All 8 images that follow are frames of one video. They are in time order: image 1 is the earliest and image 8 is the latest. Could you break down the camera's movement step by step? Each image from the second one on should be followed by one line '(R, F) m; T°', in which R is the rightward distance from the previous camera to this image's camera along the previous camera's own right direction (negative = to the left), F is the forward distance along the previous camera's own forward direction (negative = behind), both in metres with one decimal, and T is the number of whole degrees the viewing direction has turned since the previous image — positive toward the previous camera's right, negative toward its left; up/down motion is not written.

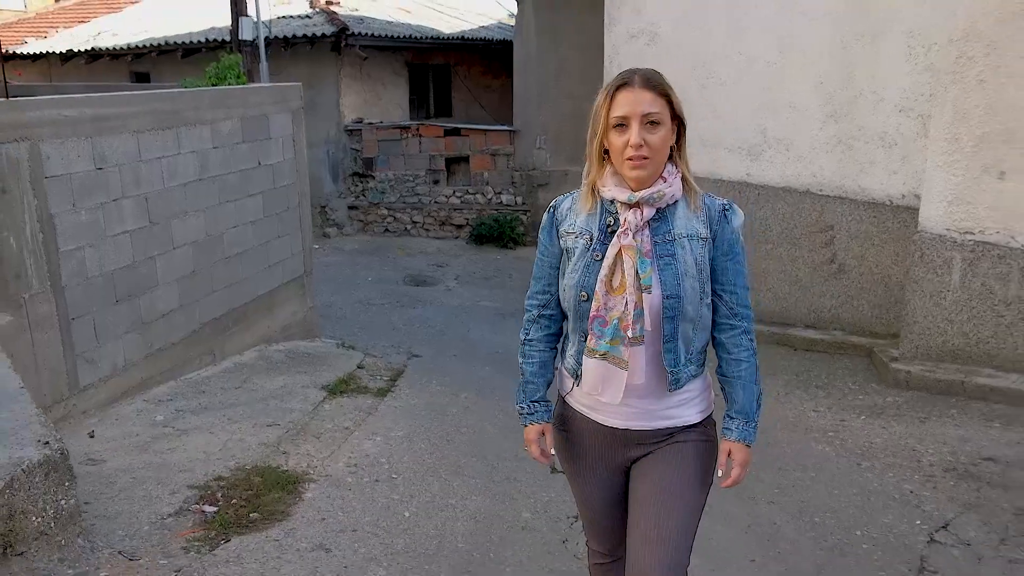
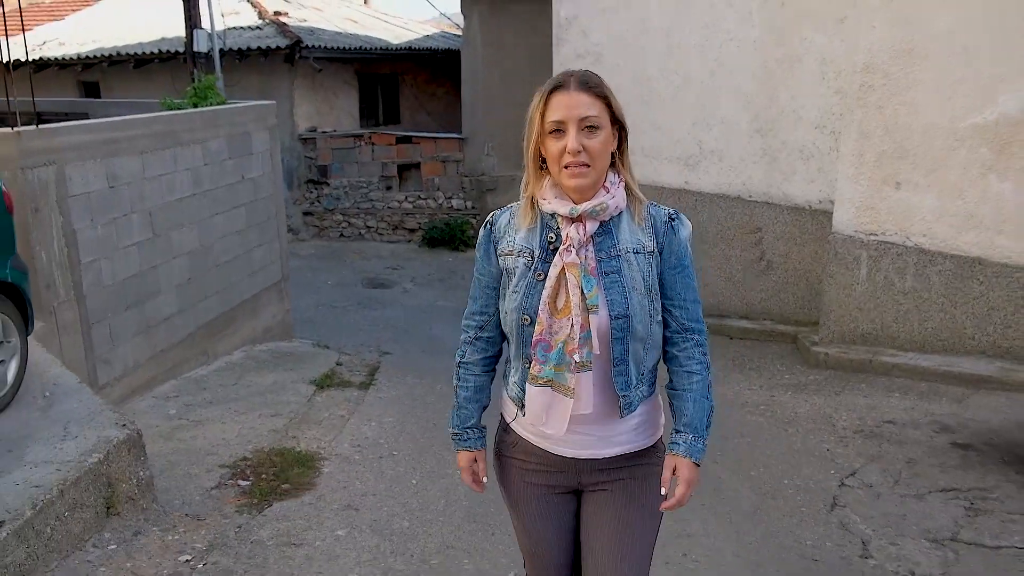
(-0.2, -0.6) m; +4°
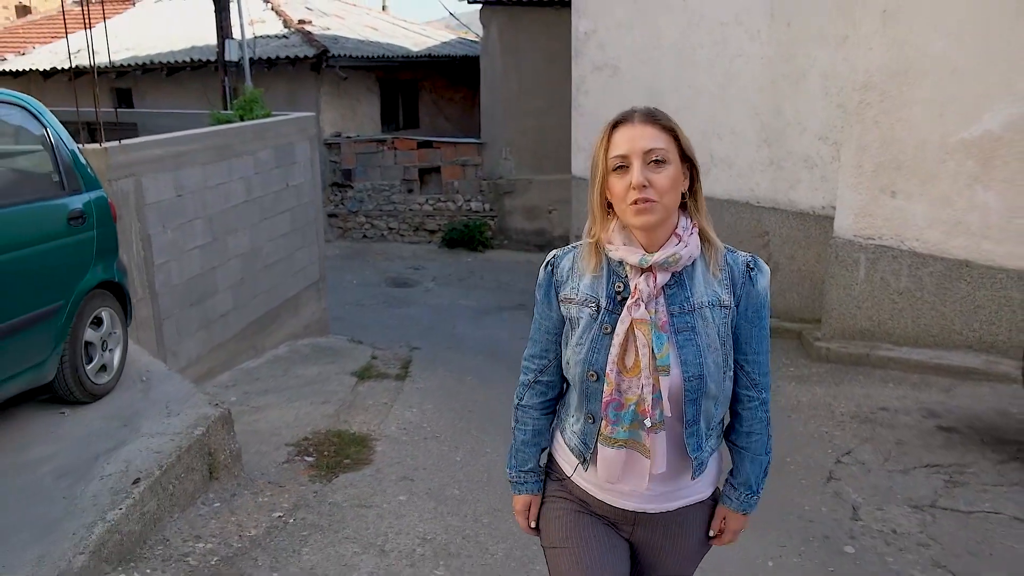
(-0.1, -0.5) m; -1°
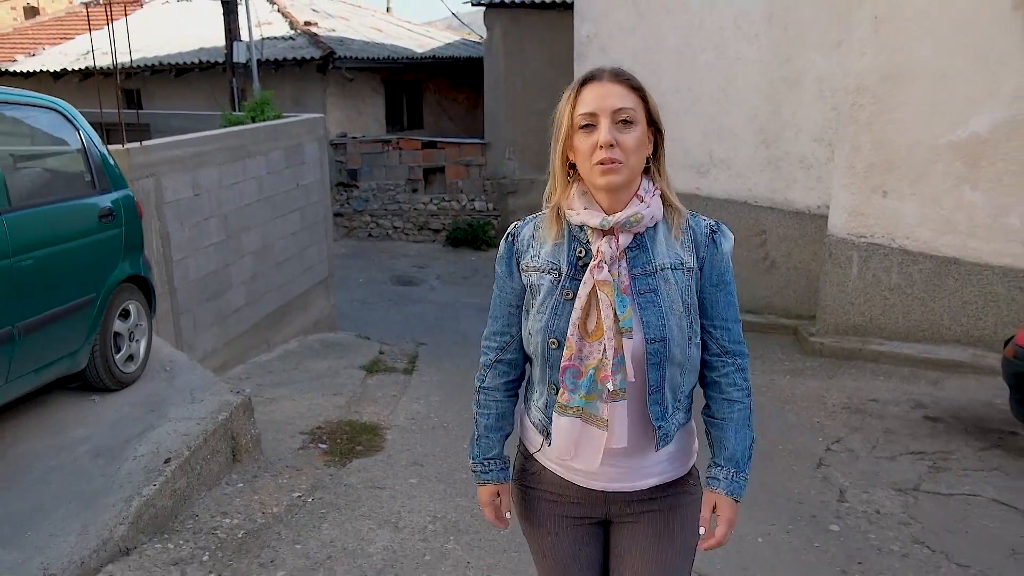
(0.0, -0.2) m; 0°
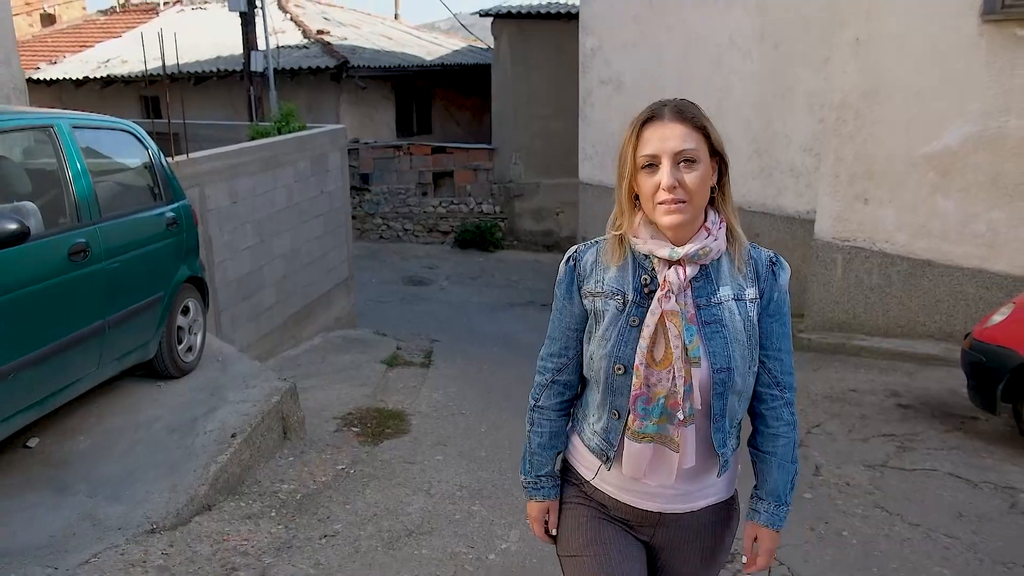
(-0.1, -0.5) m; 0°
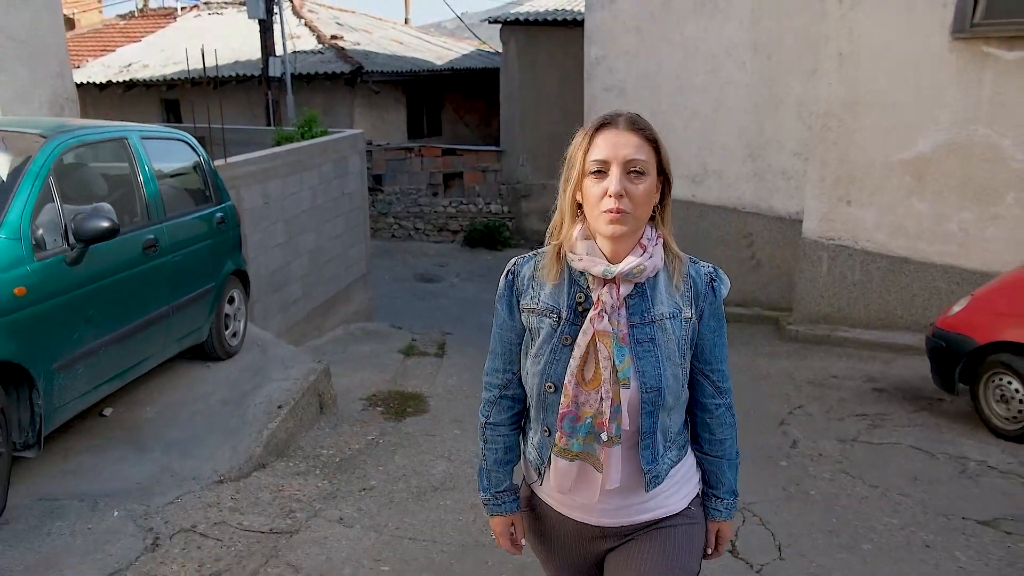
(0.0, -0.5) m; 0°
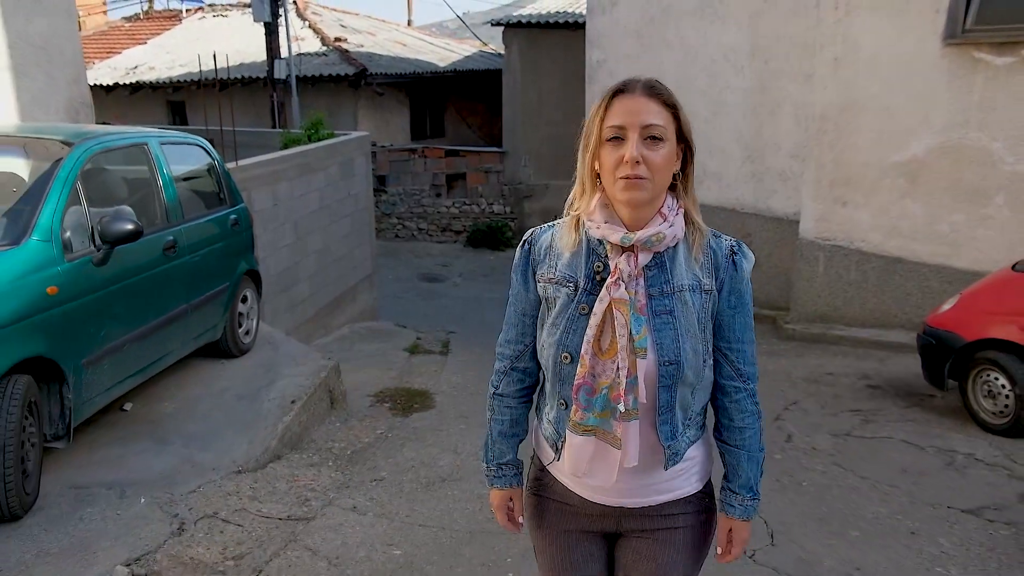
(0.0, -0.2) m; 0°
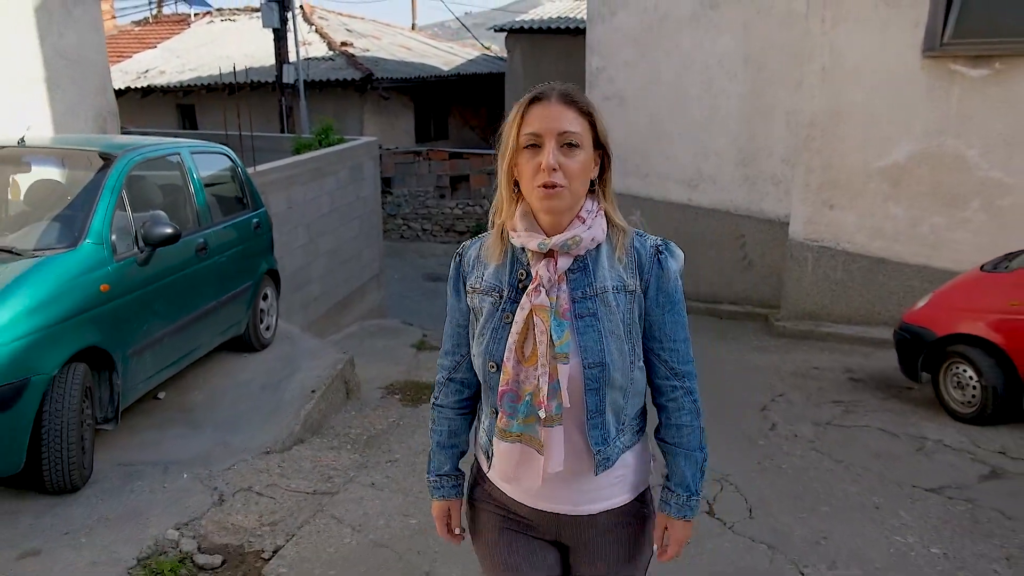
(0.0, -0.4) m; 0°
